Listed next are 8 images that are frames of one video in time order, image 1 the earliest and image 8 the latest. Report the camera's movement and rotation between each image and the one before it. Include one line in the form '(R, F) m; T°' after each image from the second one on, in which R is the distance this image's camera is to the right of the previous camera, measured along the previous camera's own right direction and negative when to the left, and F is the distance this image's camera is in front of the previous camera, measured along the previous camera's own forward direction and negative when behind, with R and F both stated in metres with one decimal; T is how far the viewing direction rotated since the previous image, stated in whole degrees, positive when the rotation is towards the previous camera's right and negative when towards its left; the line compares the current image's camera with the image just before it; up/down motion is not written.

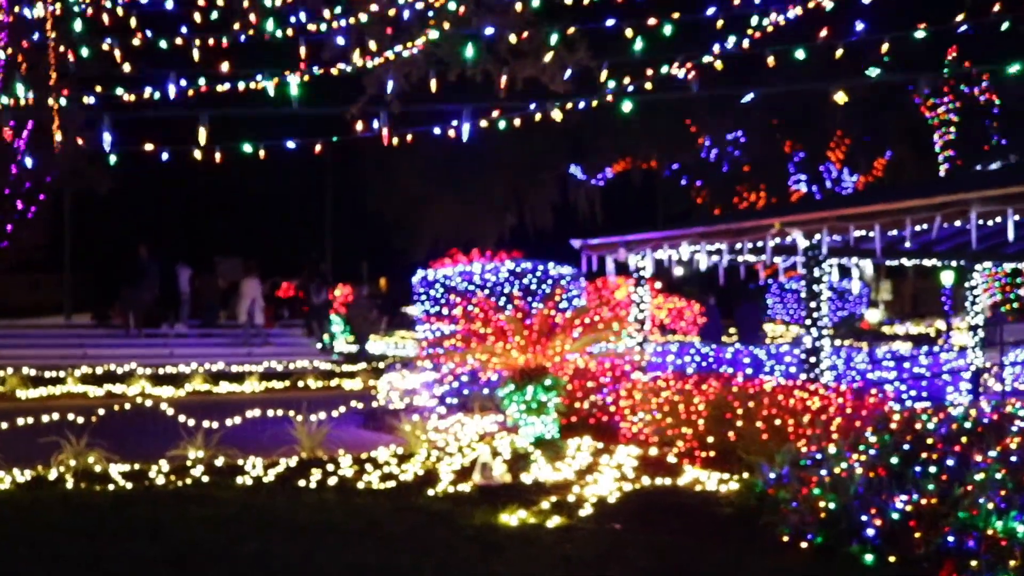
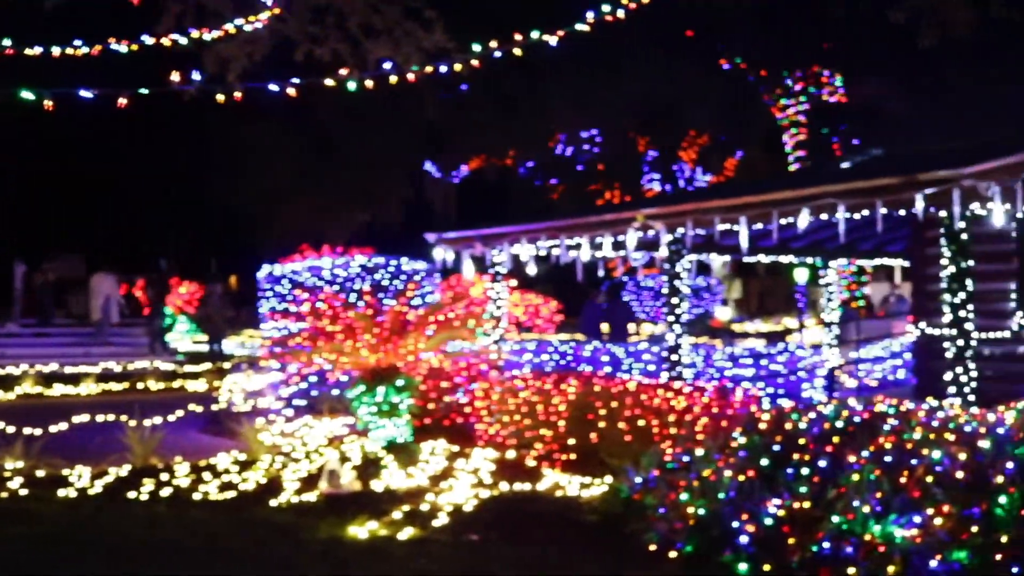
(0.0, +0.5) m; +6°
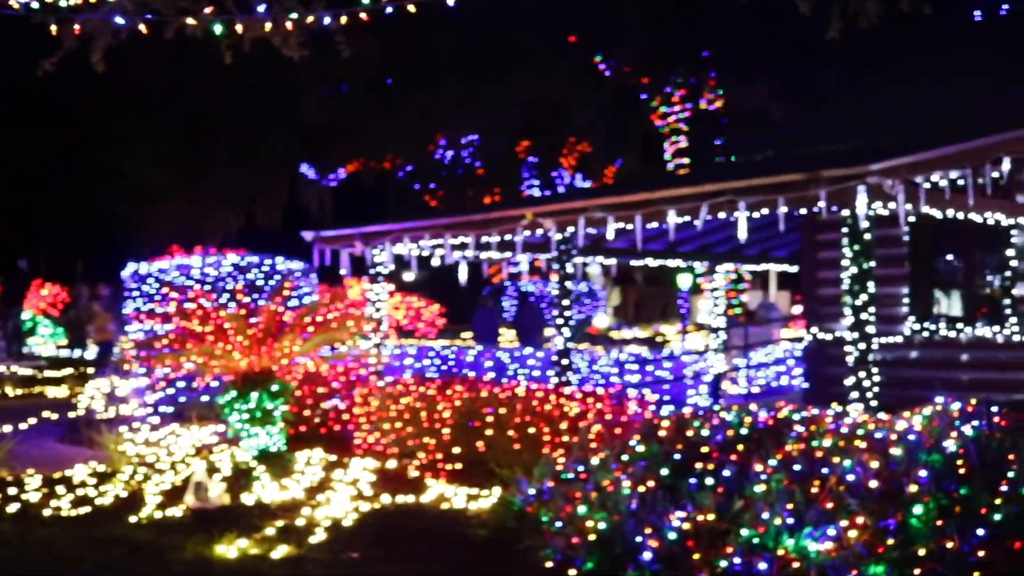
(0.0, +0.5) m; +5°
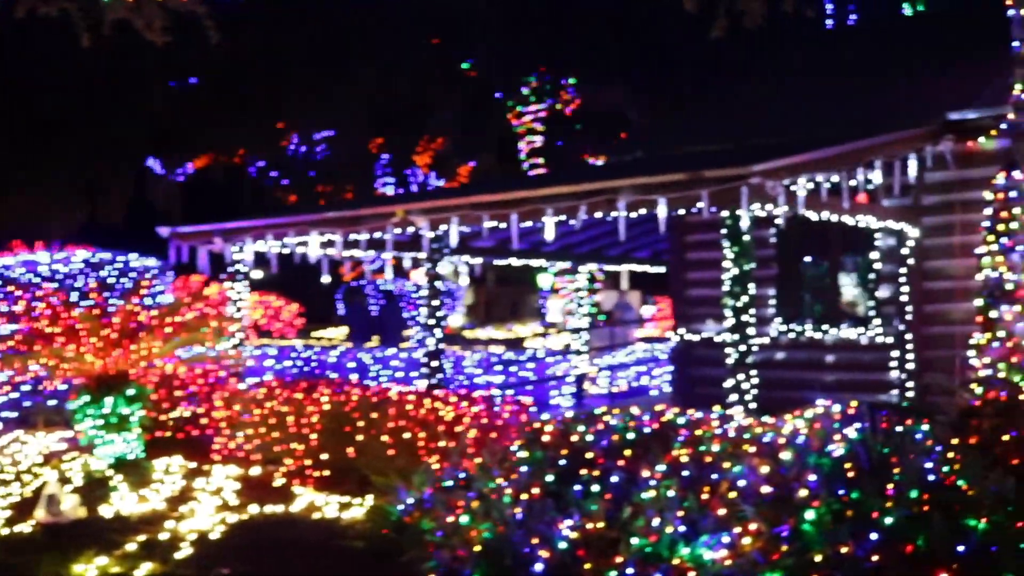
(-0.2, +0.3) m; +6°
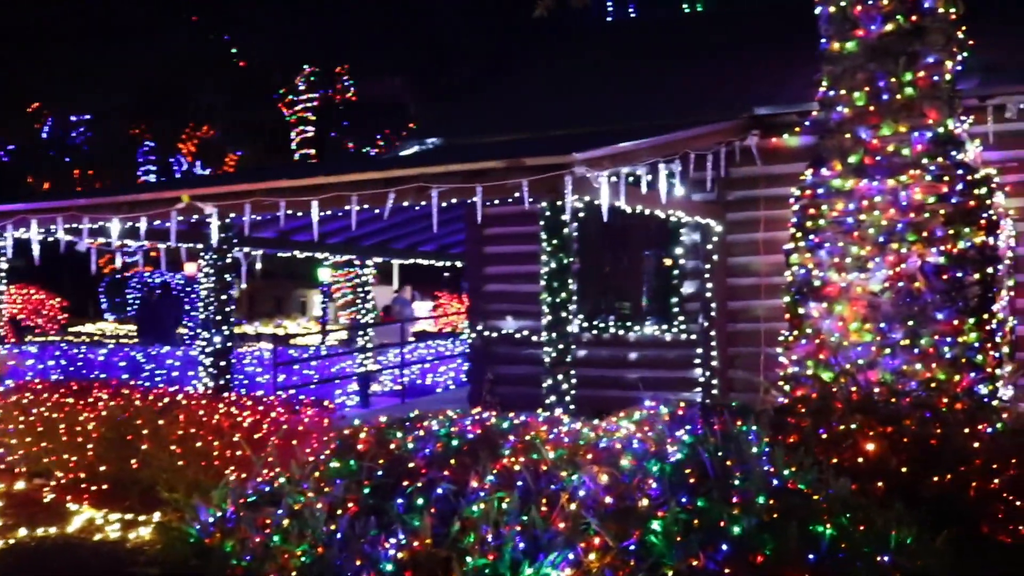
(-0.2, +0.6) m; +10°
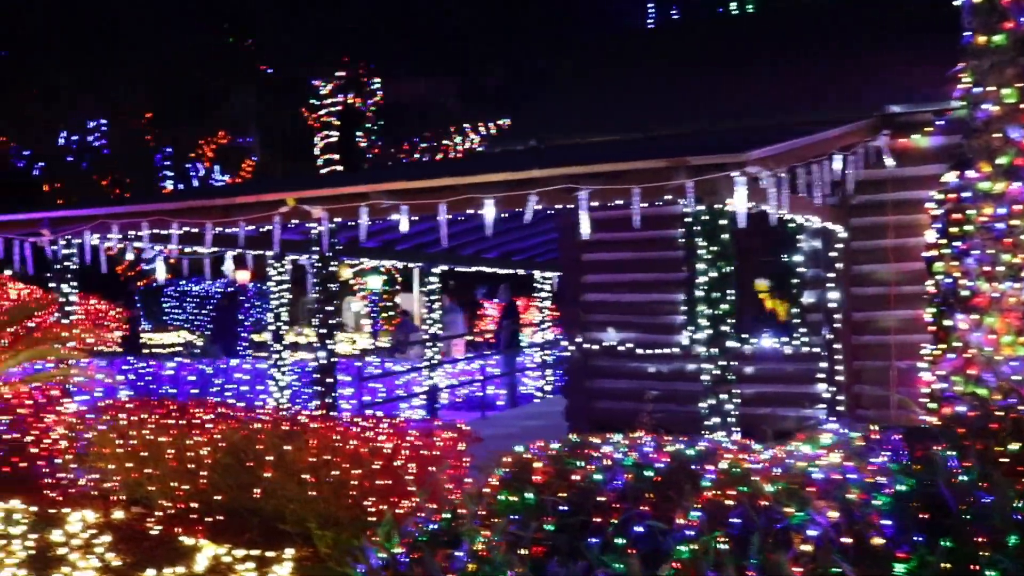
(-0.9, +0.7) m; 0°
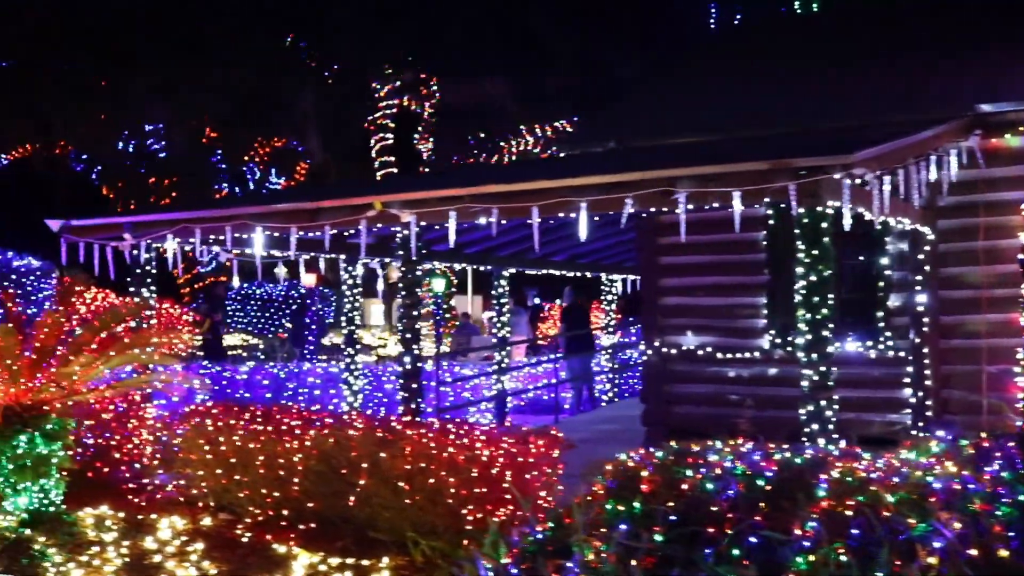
(-0.3, +0.1) m; -2°
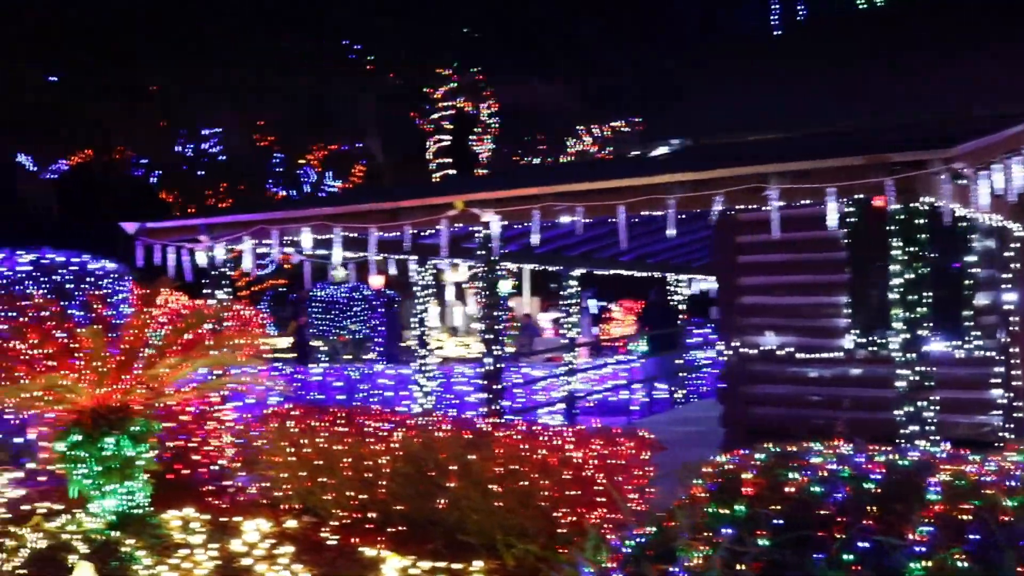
(-0.2, +0.1) m; -2°
